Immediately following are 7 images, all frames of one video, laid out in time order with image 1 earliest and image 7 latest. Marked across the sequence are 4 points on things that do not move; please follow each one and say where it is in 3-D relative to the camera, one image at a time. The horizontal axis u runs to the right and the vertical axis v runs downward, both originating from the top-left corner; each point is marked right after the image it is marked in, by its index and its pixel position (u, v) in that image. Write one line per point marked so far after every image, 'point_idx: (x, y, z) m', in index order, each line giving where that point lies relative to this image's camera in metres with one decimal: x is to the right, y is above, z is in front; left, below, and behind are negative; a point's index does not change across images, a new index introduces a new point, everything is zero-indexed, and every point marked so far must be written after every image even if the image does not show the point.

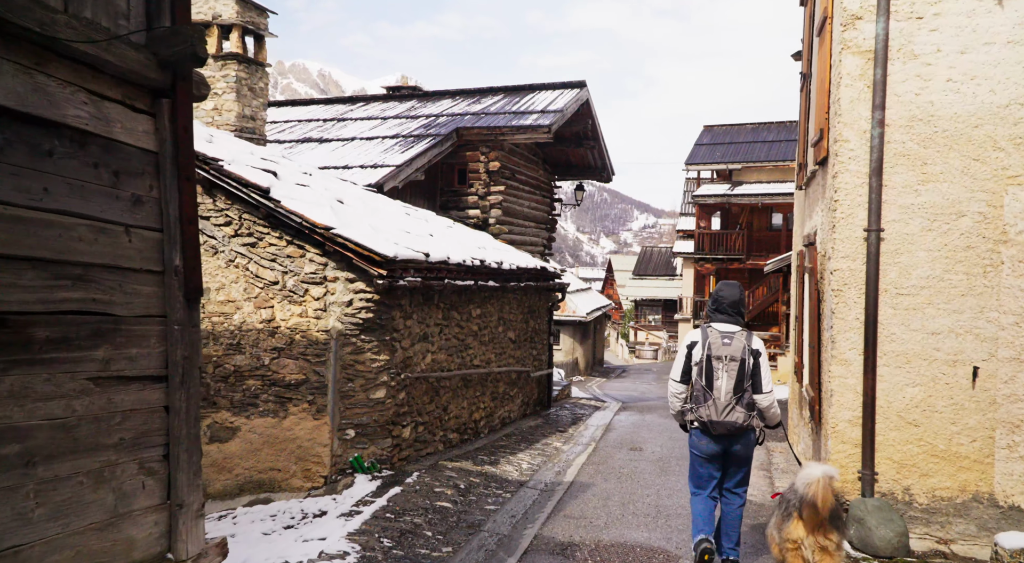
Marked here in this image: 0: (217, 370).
0: (-2.7, -0.8, +7.3) m
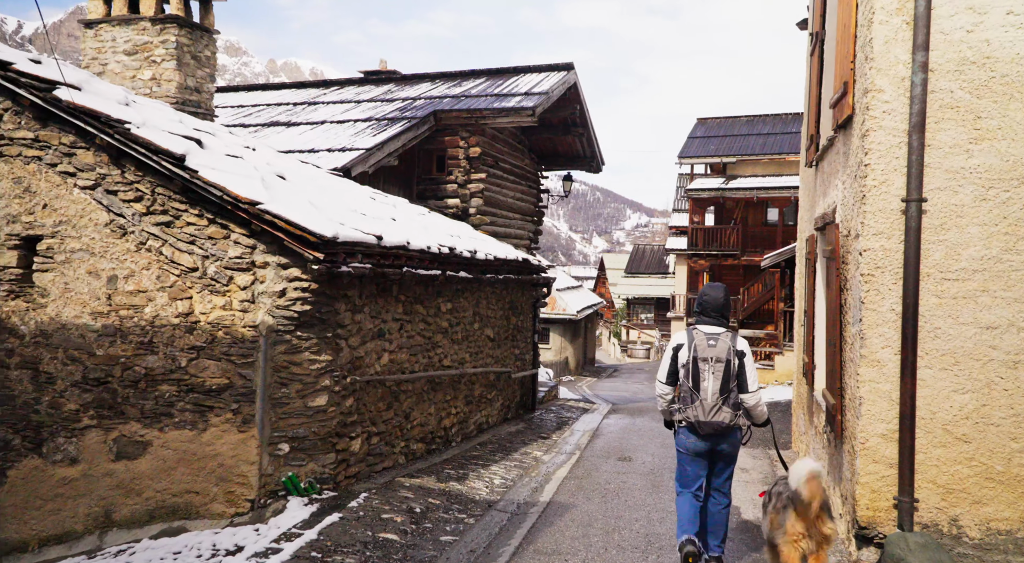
0: (-3.0, -0.7, +6.2) m
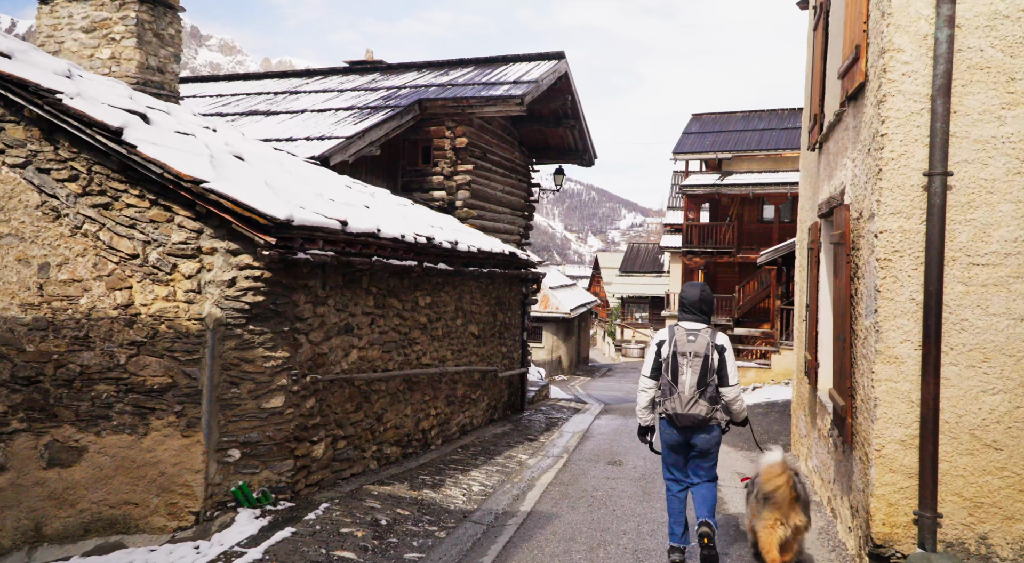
0: (-3.2, -0.6, +5.5) m
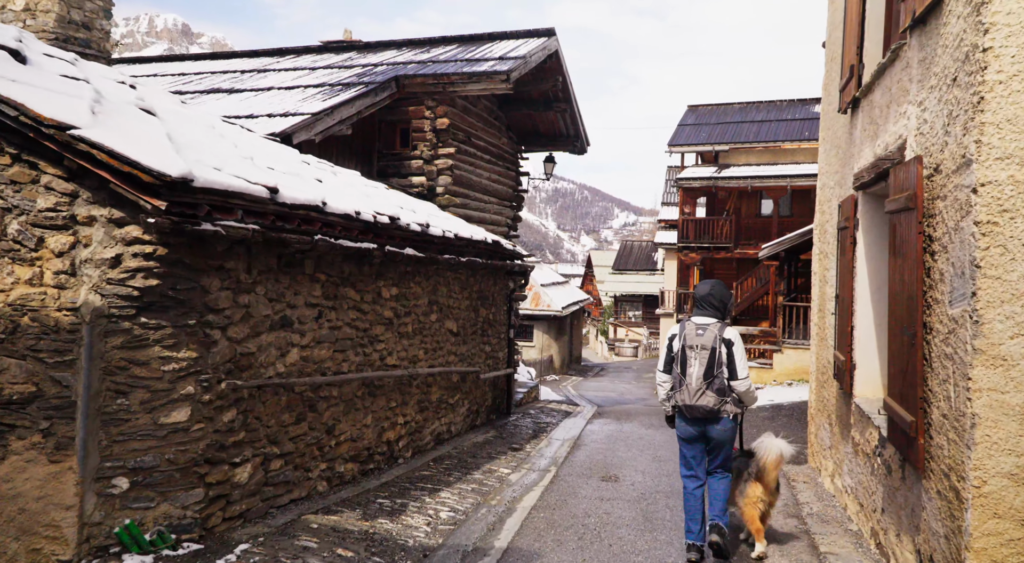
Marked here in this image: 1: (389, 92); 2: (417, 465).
0: (-3.4, -0.5, +4.3) m
1: (-2.2, +3.3, +13.9) m
2: (-1.0, -1.9, +8.4) m
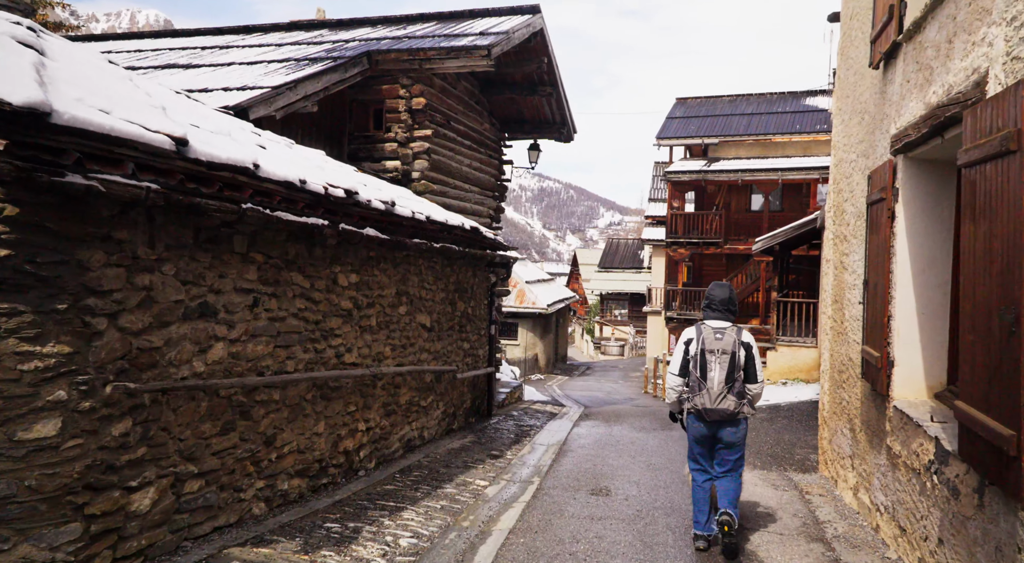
0: (-3.5, -0.4, +3.2) m
1: (-2.5, +3.5, +12.8) m
2: (-1.2, -1.8, +7.3) m
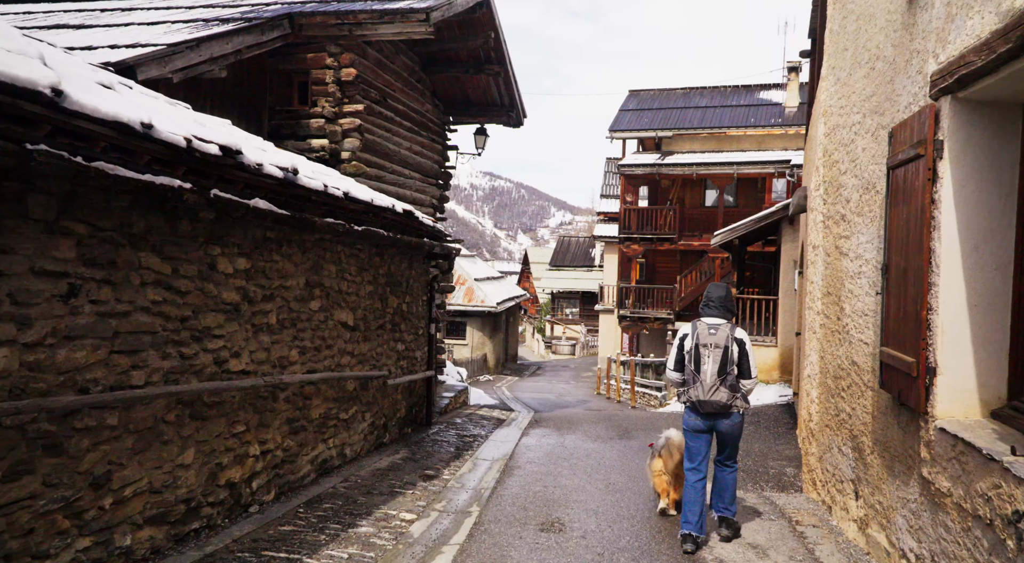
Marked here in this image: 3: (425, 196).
0: (-3.7, -0.3, +1.5) m
1: (-3.3, +3.6, +11.2) m
2: (-1.7, -1.7, +5.9) m
3: (-1.8, +1.7, +15.8) m
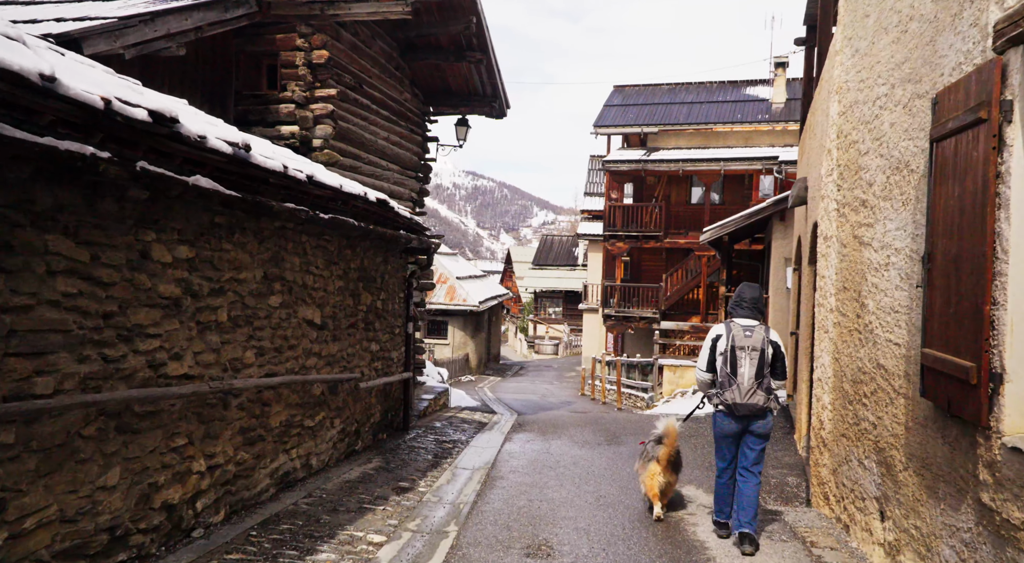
0: (-3.8, -0.2, +0.8) m
1: (-3.6, +3.6, +10.5) m
2: (-1.9, -1.7, +5.1) m
3: (-2.1, +1.8, +15.1) m
